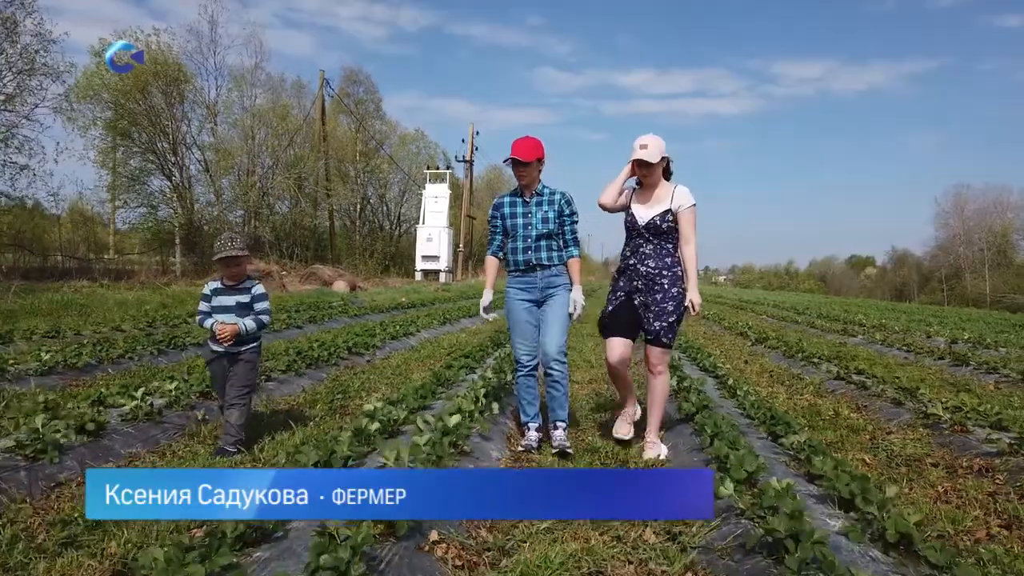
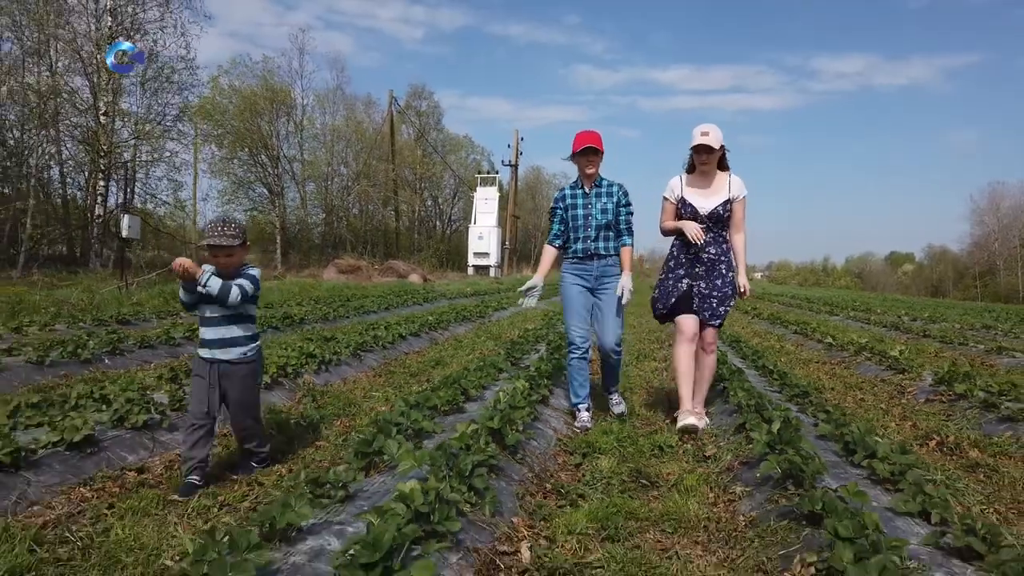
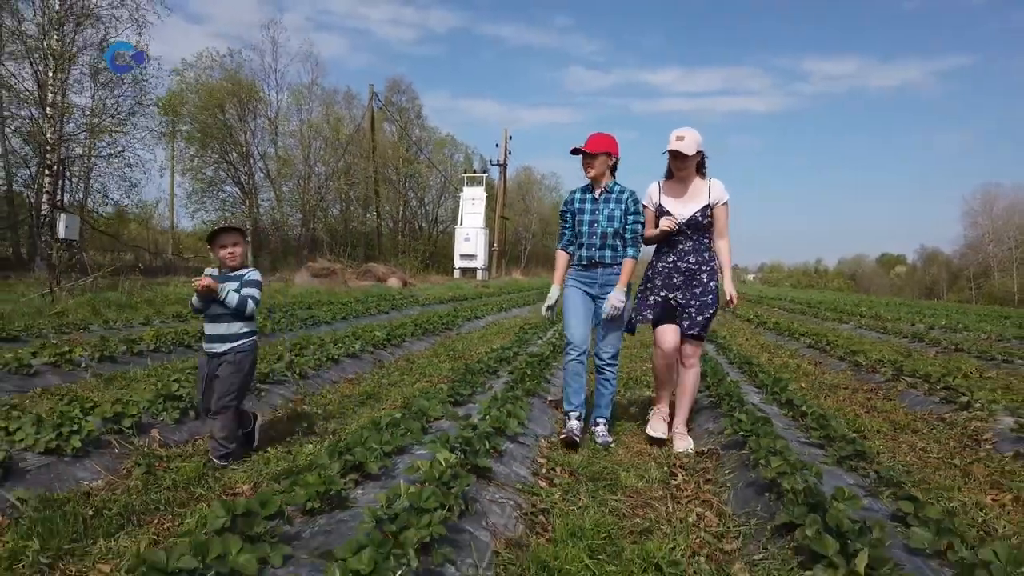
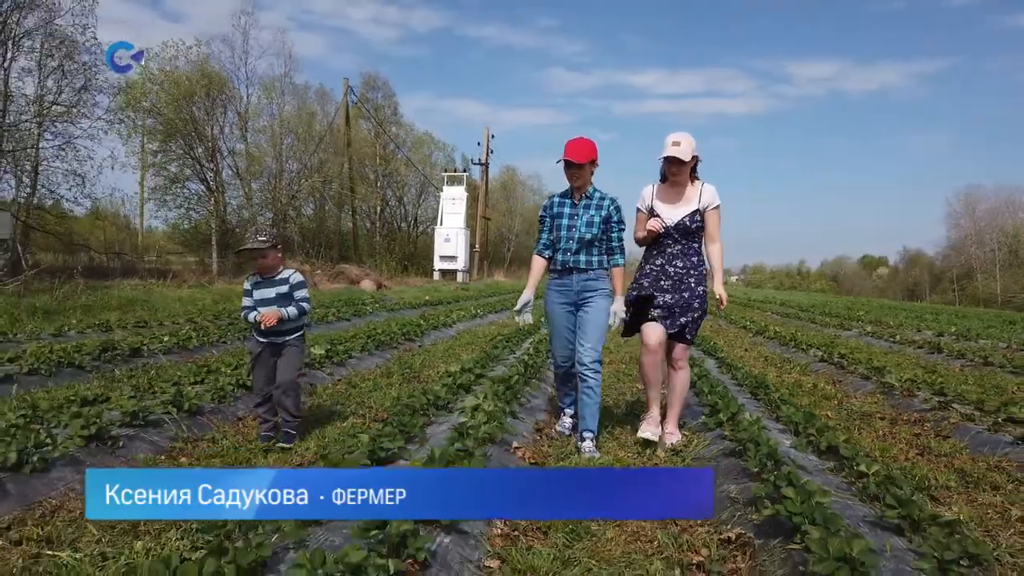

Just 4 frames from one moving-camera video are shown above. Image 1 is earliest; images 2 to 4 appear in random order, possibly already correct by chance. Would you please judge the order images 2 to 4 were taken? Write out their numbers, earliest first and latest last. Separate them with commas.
4, 3, 2
